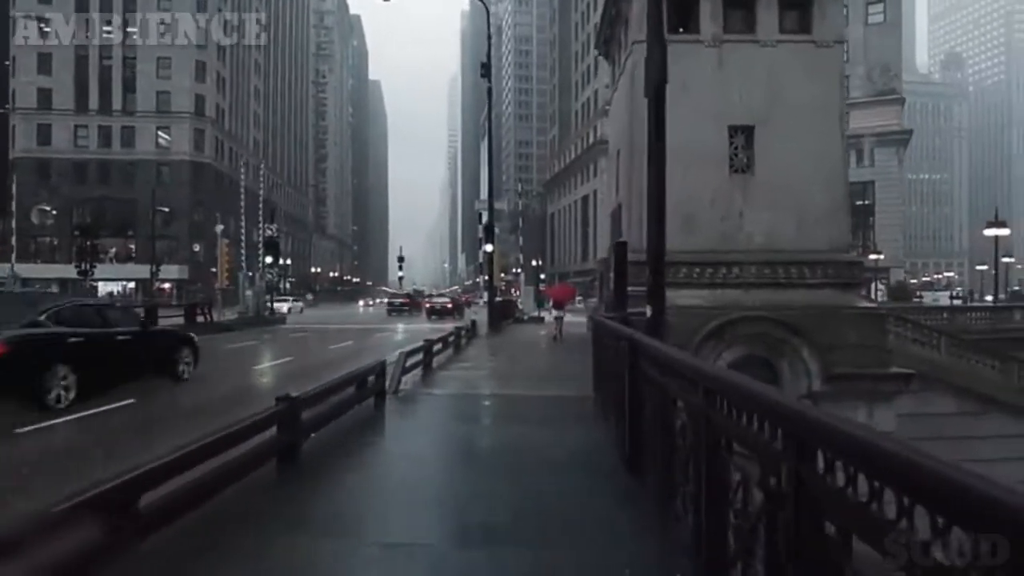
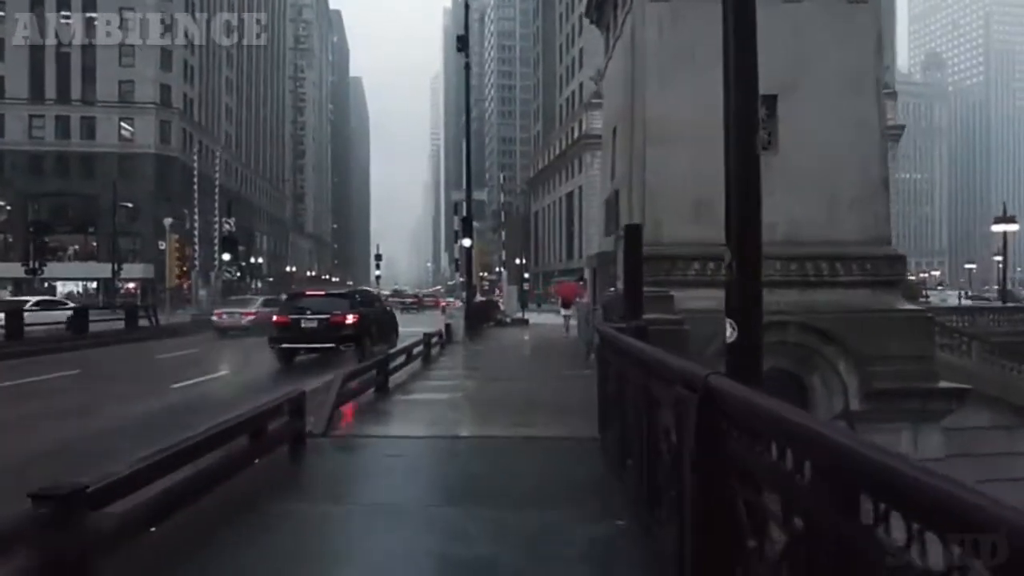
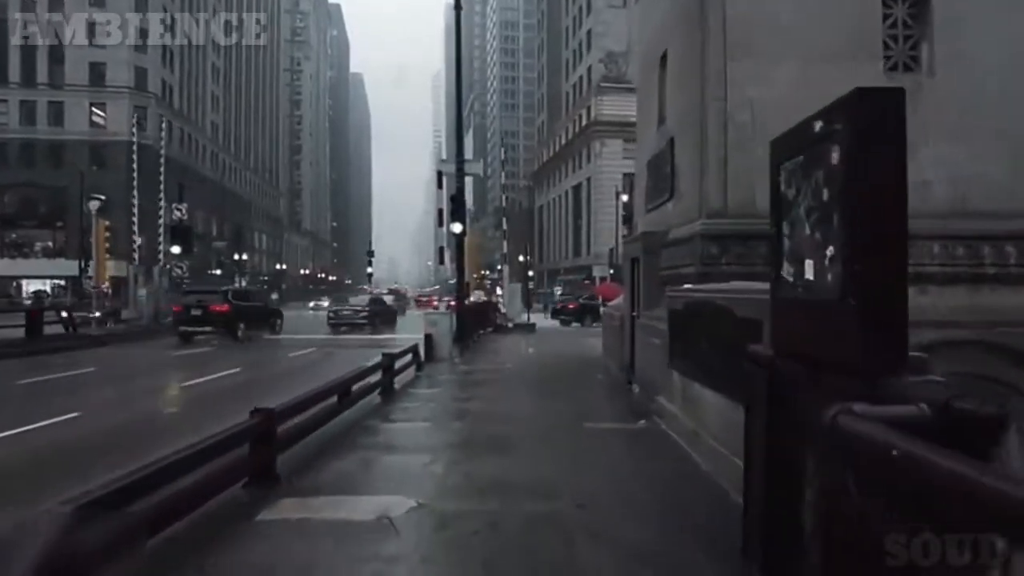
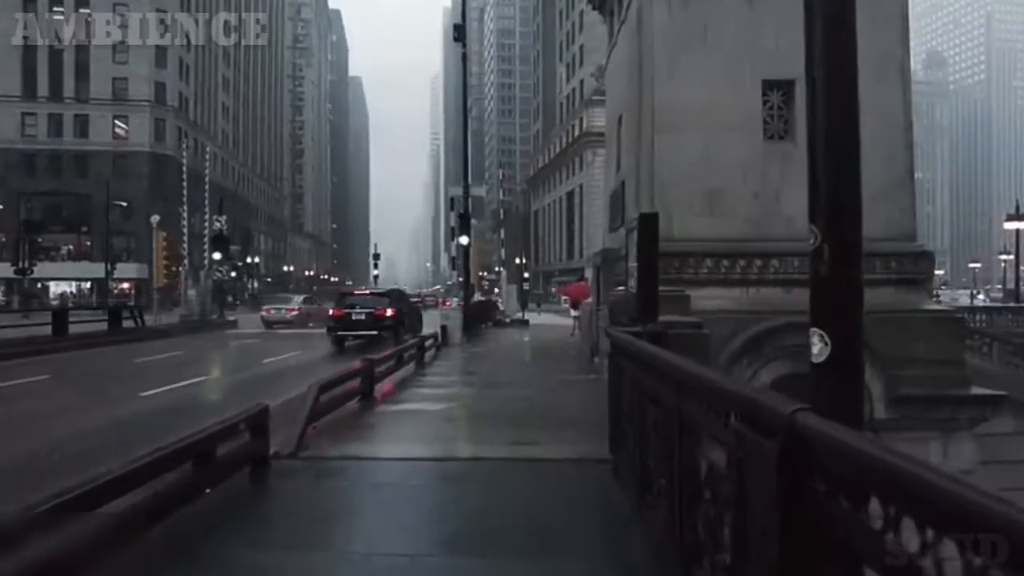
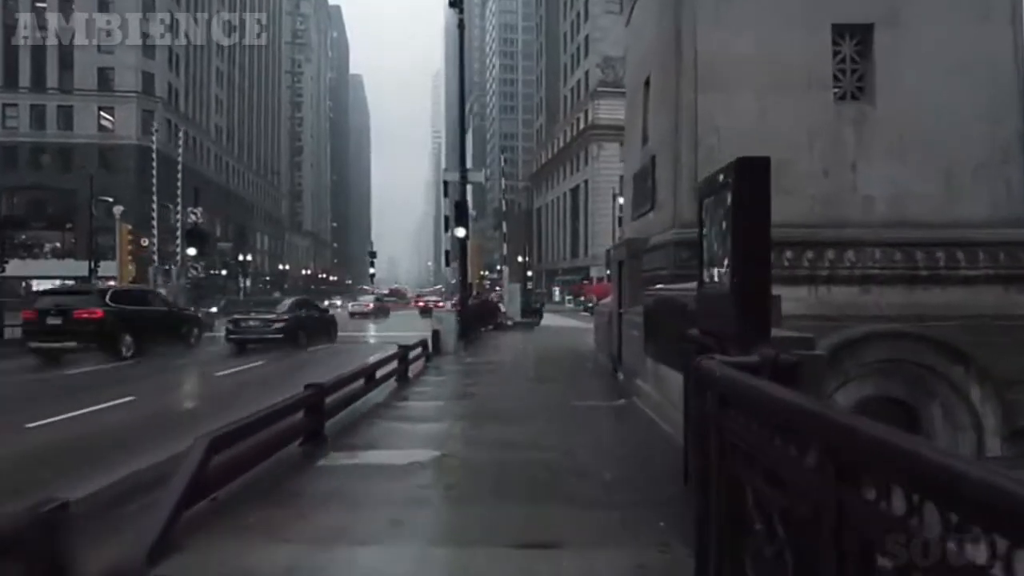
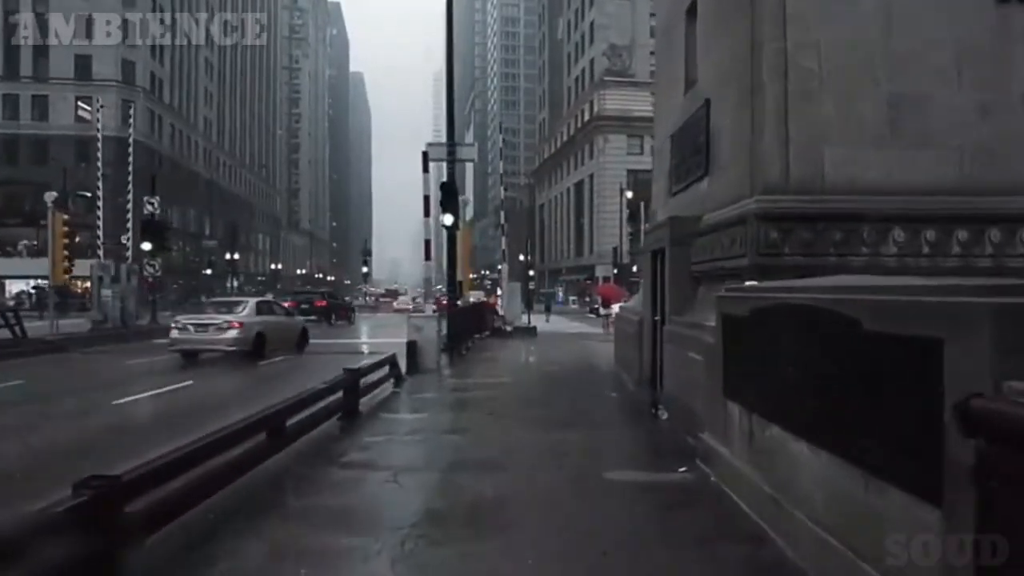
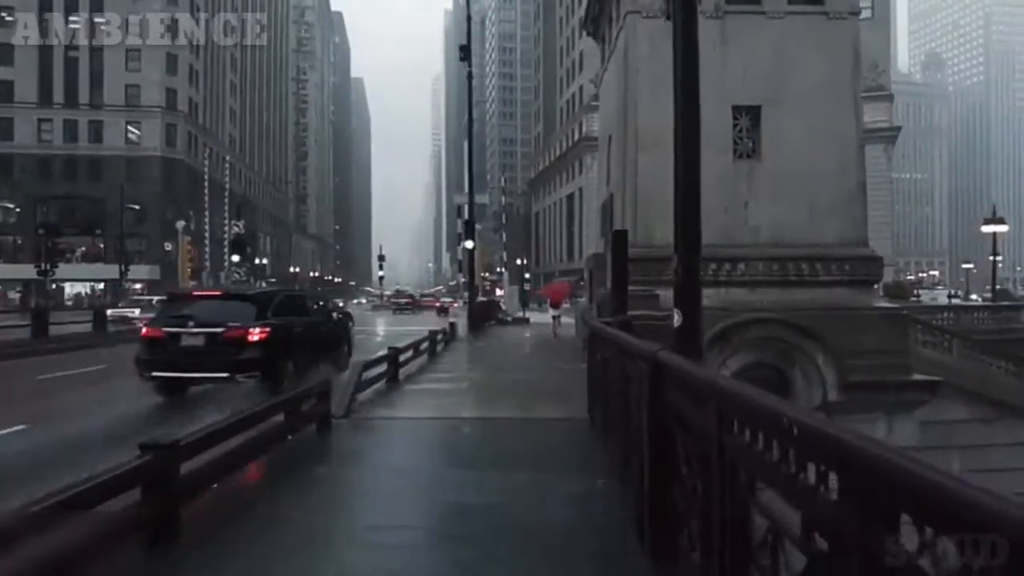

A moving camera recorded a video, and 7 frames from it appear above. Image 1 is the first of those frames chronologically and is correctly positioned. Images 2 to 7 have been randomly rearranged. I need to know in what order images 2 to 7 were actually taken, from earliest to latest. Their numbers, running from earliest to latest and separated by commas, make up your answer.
7, 2, 4, 5, 3, 6
